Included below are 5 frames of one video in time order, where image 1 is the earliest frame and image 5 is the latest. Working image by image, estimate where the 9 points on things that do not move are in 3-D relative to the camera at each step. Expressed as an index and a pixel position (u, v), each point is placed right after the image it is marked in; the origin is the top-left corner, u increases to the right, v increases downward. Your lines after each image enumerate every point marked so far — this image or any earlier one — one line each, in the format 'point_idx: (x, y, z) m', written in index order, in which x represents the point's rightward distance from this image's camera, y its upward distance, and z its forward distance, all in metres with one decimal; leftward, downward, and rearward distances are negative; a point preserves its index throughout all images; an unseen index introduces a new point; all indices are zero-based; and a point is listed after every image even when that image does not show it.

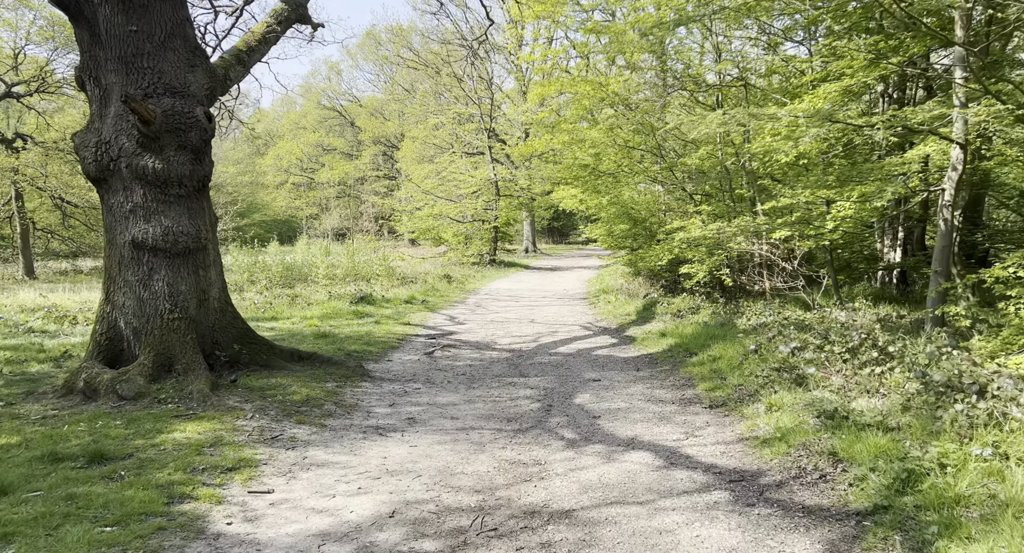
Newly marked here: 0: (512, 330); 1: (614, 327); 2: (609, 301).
0: (0.0, -1.0, +14.2) m
1: (+1.8, -0.9, +14.0) m
2: (+2.2, -0.6, +17.6) m
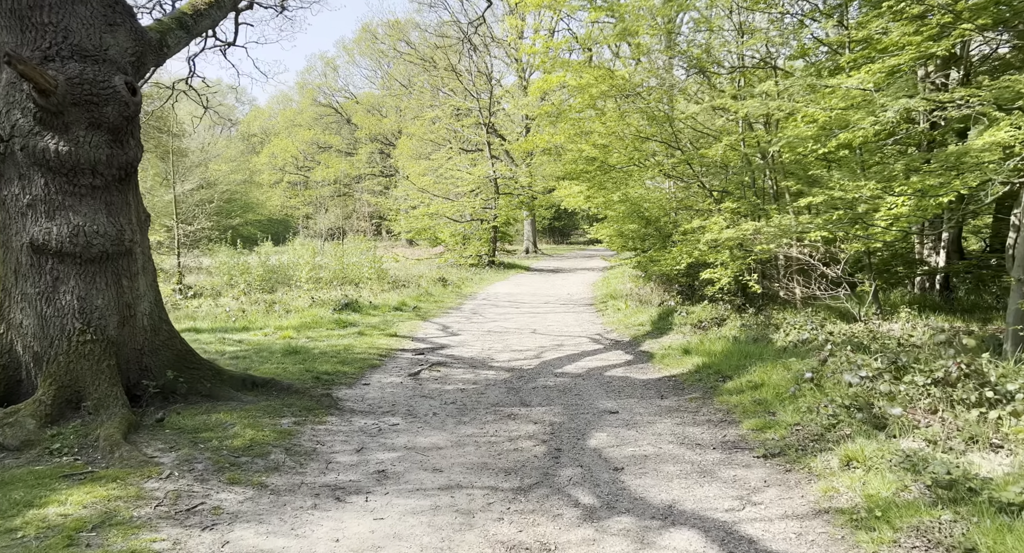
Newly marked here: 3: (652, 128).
0: (0.0, -1.1, +12.6) m
1: (+1.8, -1.0, +12.4) m
2: (+2.2, -0.7, +16.0) m
3: (+2.7, +2.9, +15.4) m
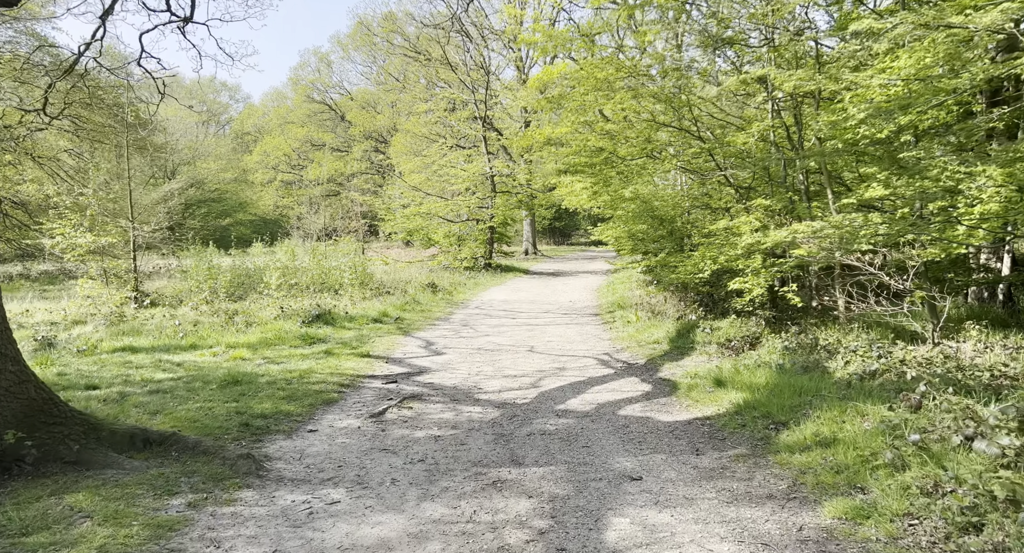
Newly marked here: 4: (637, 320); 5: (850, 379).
0: (-0.1, -1.2, +10.6) m
1: (+1.7, -1.1, +10.4) m
2: (+2.1, -0.8, +14.0) m
3: (+2.6, +2.8, +13.4) m
4: (+2.2, -0.8, +13.9) m
5: (+3.2, -1.0, +7.4) m
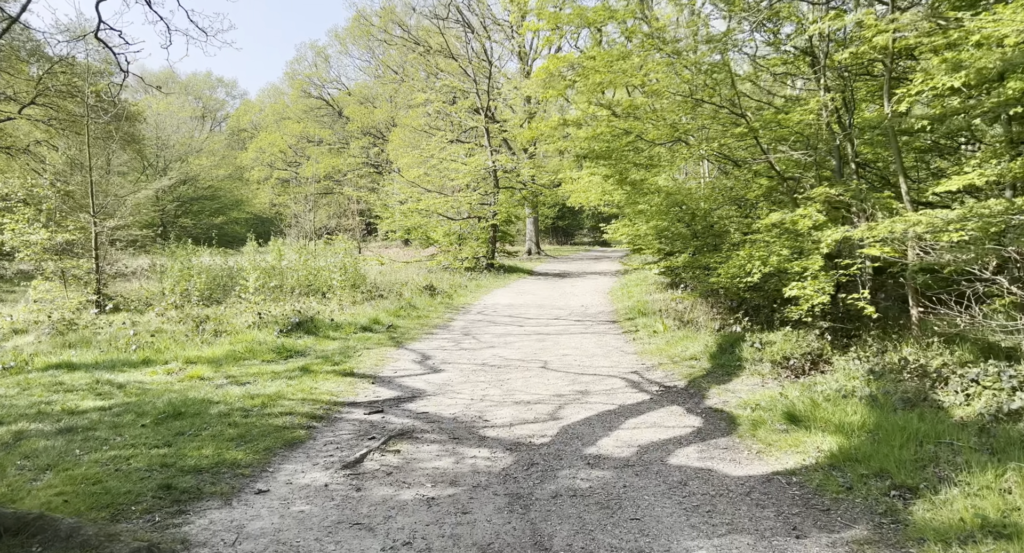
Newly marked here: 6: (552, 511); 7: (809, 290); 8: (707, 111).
0: (0.0, -1.2, +8.8) m
1: (+1.8, -1.2, +8.6) m
2: (+2.2, -0.9, +12.2) m
3: (+2.8, +2.7, +11.6) m
4: (+2.3, -0.8, +12.1) m
5: (+3.3, -1.0, +5.6) m
6: (+0.3, -1.5, +4.9) m
7: (+3.4, -0.1, +9.1) m
8: (+3.0, +2.5, +11.9) m
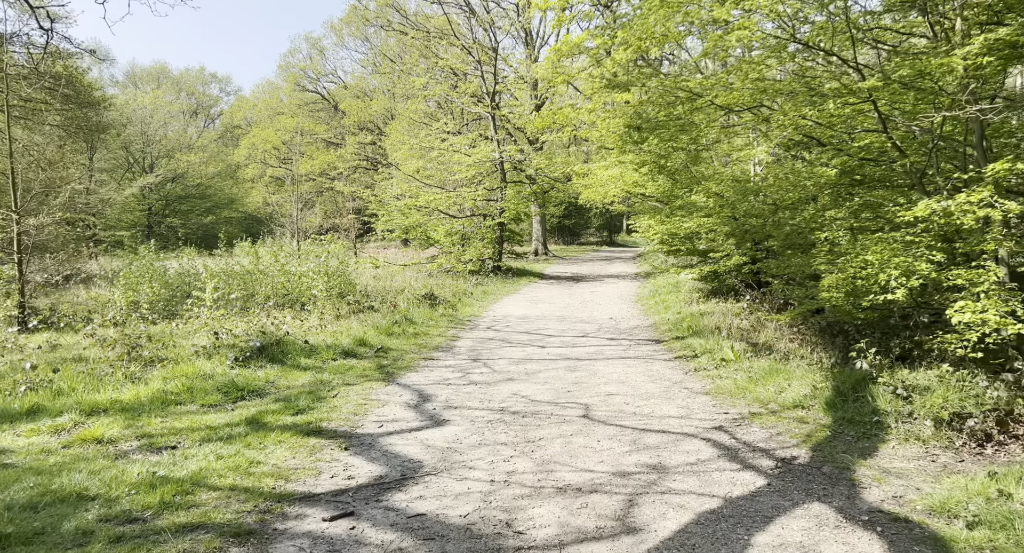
0: (+0.3, -1.4, +6.0) m
1: (+2.1, -1.3, +5.8) m
2: (+2.5, -1.0, +9.3) m
3: (+3.1, +2.6, +8.8) m
4: (+2.6, -1.0, +9.2) m
5: (+3.6, -1.1, +2.8) m
6: (+0.6, -1.6, +2.0) m
7: (+3.7, -0.3, +6.2) m
8: (+3.3, +2.3, +9.1) m
